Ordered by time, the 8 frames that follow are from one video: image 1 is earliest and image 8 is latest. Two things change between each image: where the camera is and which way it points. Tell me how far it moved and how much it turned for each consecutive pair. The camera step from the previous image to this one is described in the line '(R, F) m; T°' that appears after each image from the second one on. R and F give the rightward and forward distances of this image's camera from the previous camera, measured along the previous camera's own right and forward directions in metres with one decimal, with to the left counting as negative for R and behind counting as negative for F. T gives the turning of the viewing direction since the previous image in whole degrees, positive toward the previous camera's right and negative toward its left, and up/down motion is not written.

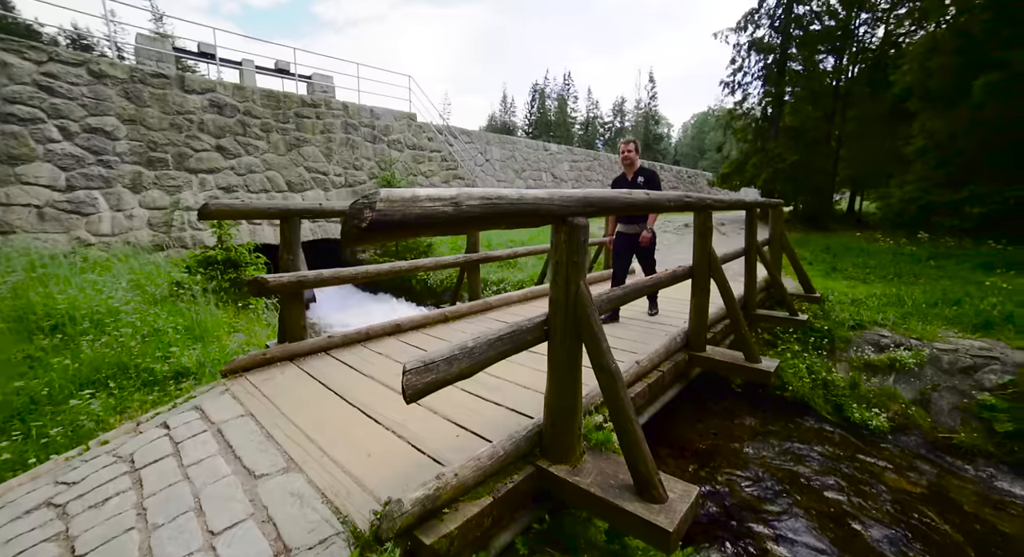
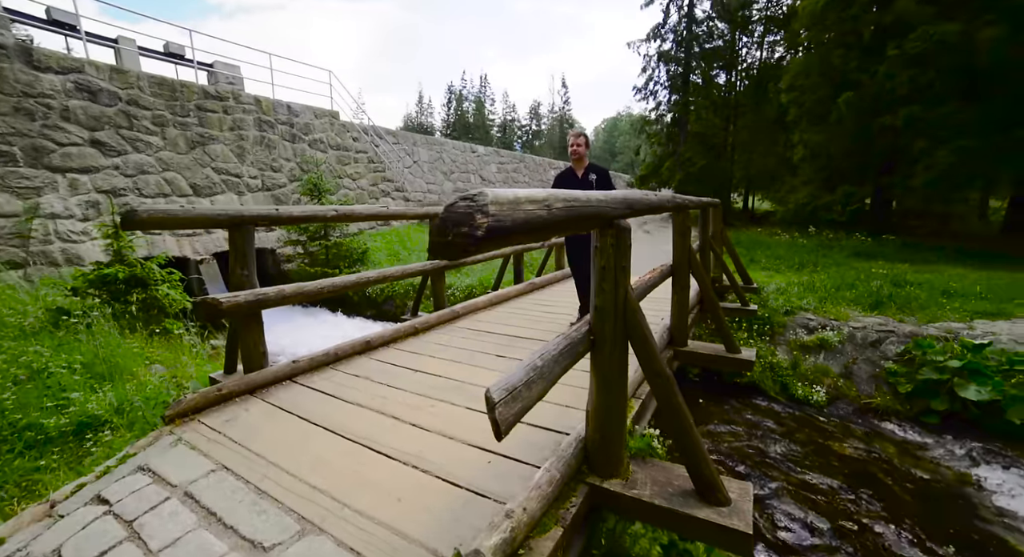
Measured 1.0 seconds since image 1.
(-0.6, +0.2) m; +12°
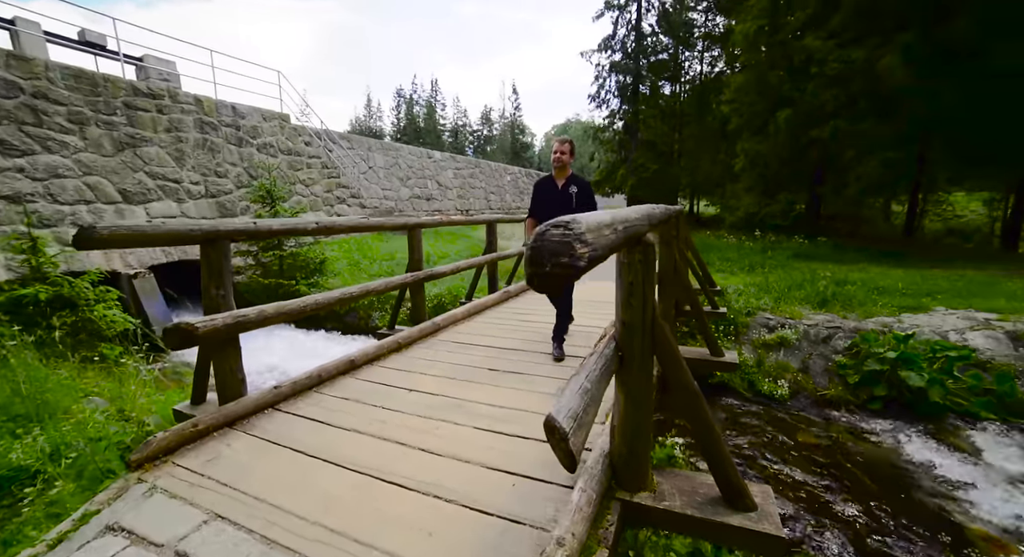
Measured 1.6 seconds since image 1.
(-0.4, +0.1) m; +7°
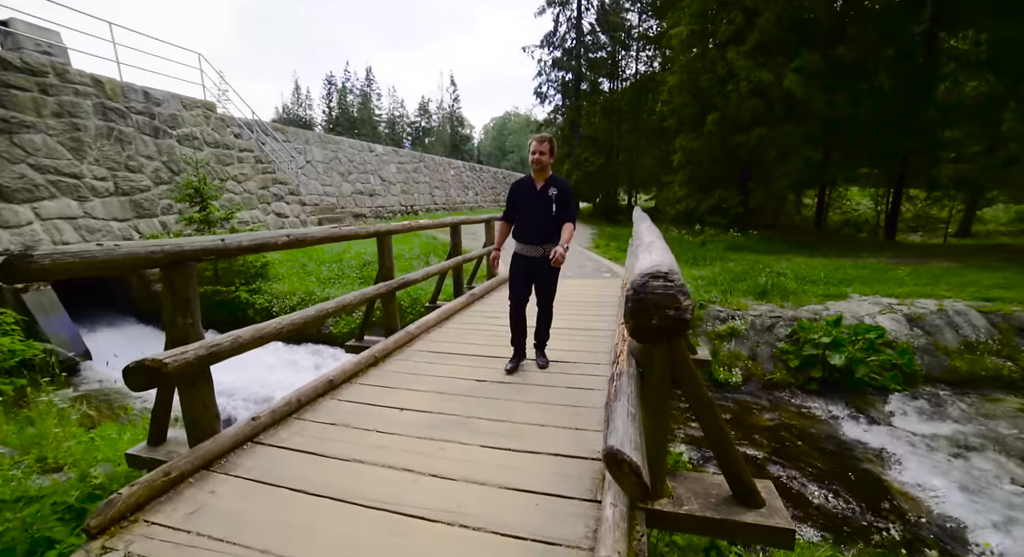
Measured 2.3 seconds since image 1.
(-0.4, +0.1) m; +9°
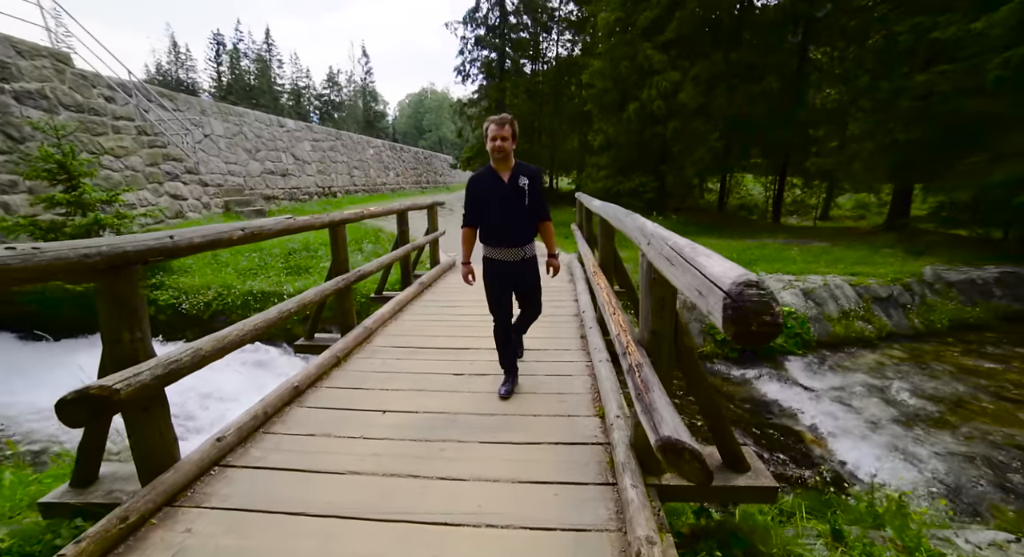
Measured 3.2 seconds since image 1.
(-0.5, +0.1) m; +12°
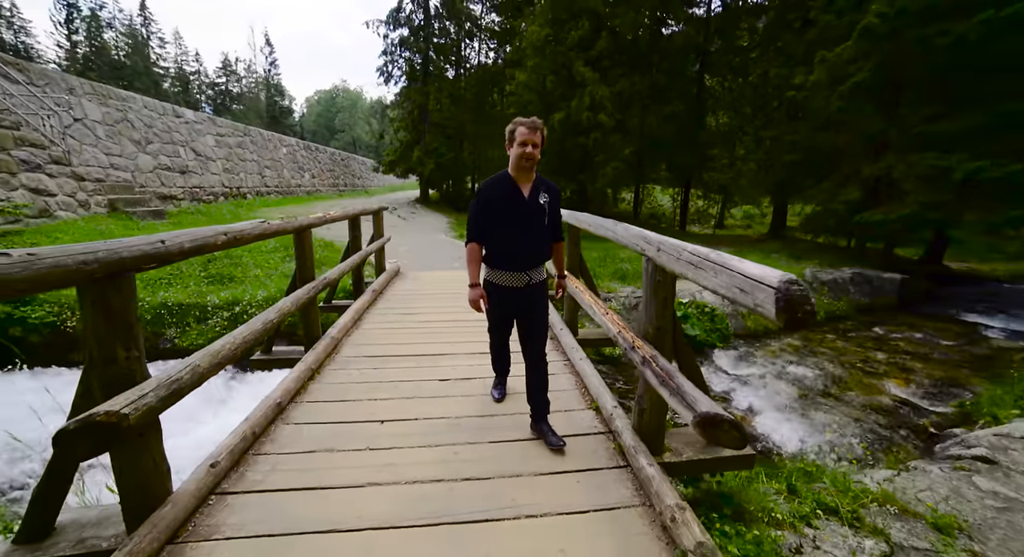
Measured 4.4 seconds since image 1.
(-0.6, -0.1) m; +13°
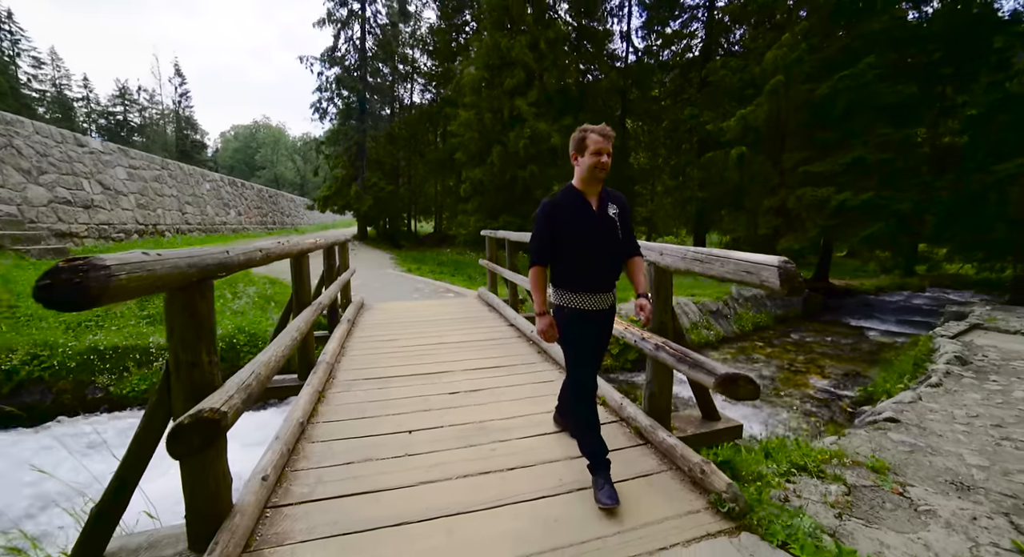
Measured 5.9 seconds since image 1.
(-0.7, -0.2) m; +12°
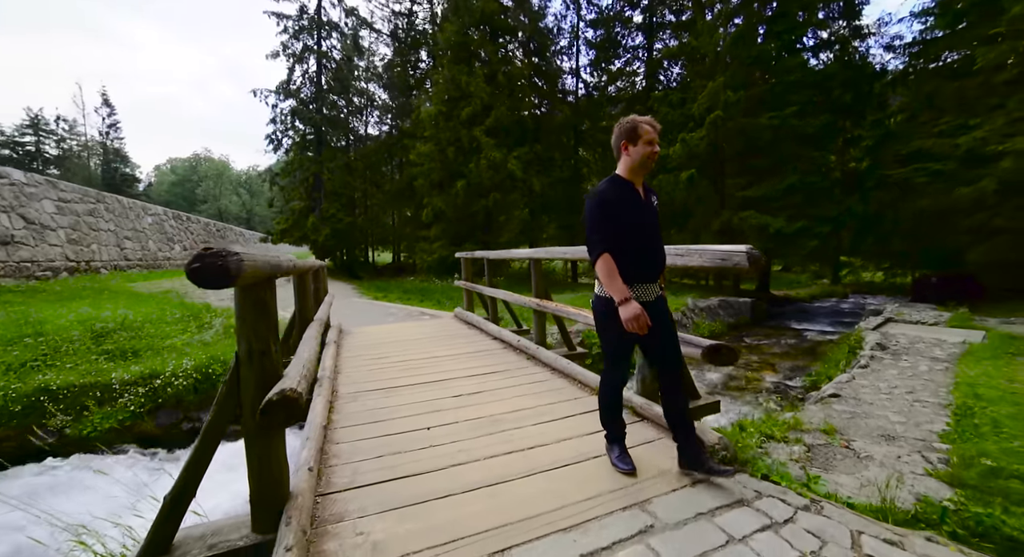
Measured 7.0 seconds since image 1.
(-0.5, -0.3) m; +8°
